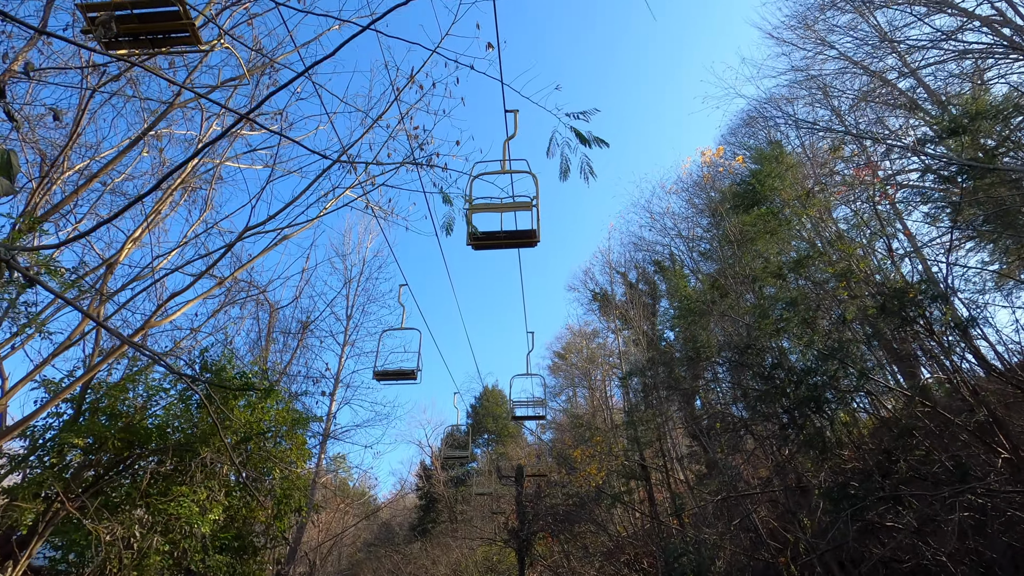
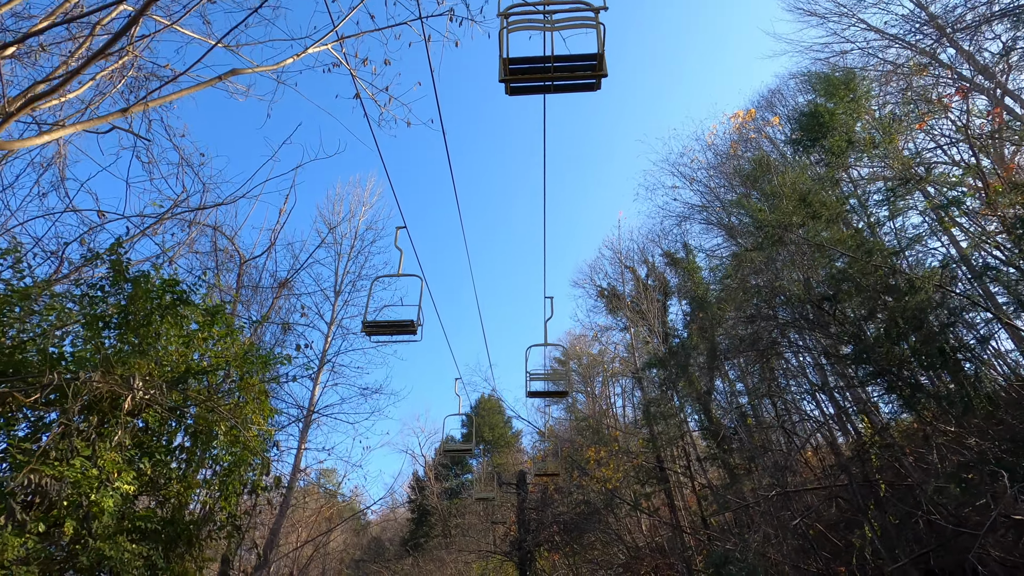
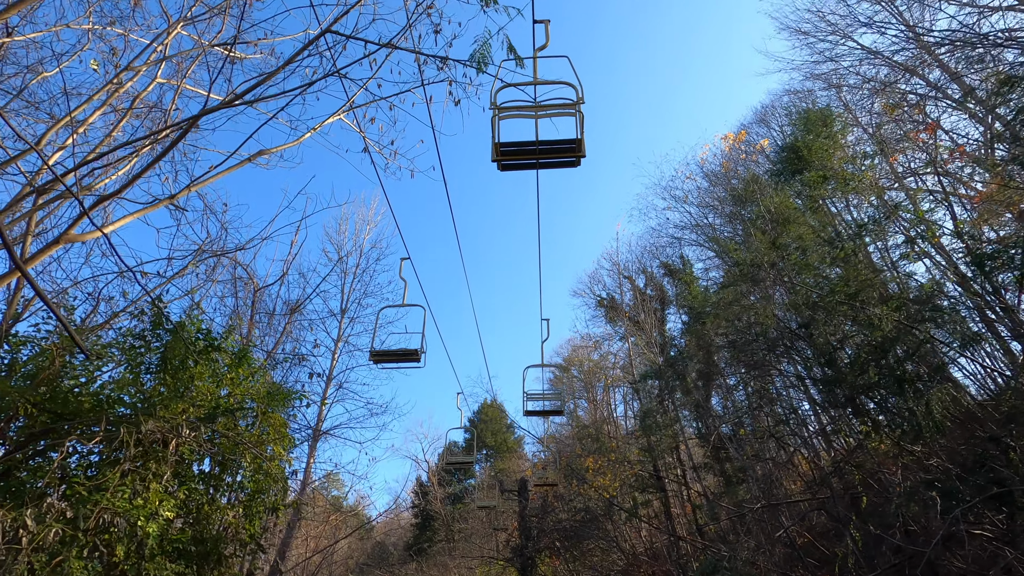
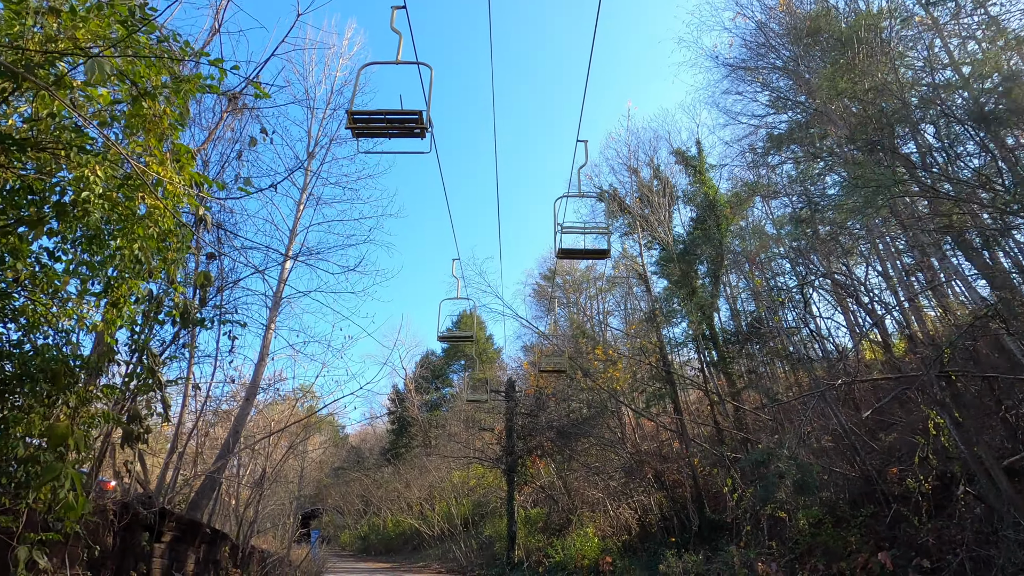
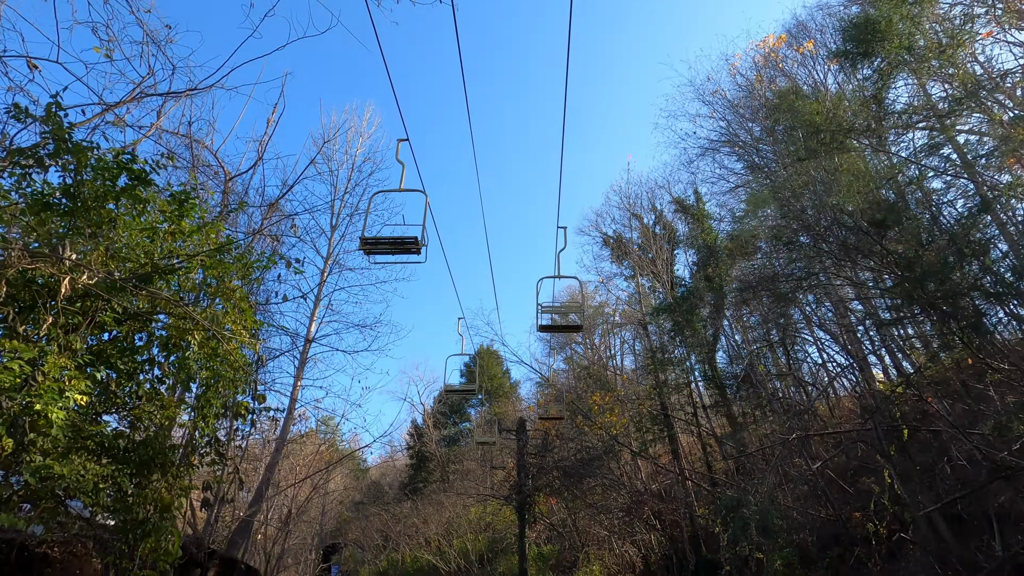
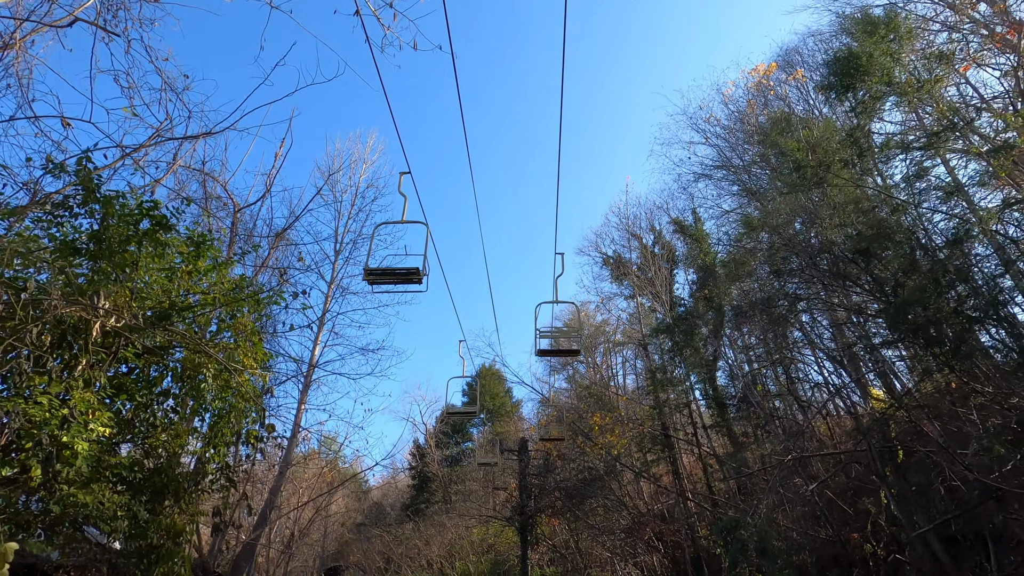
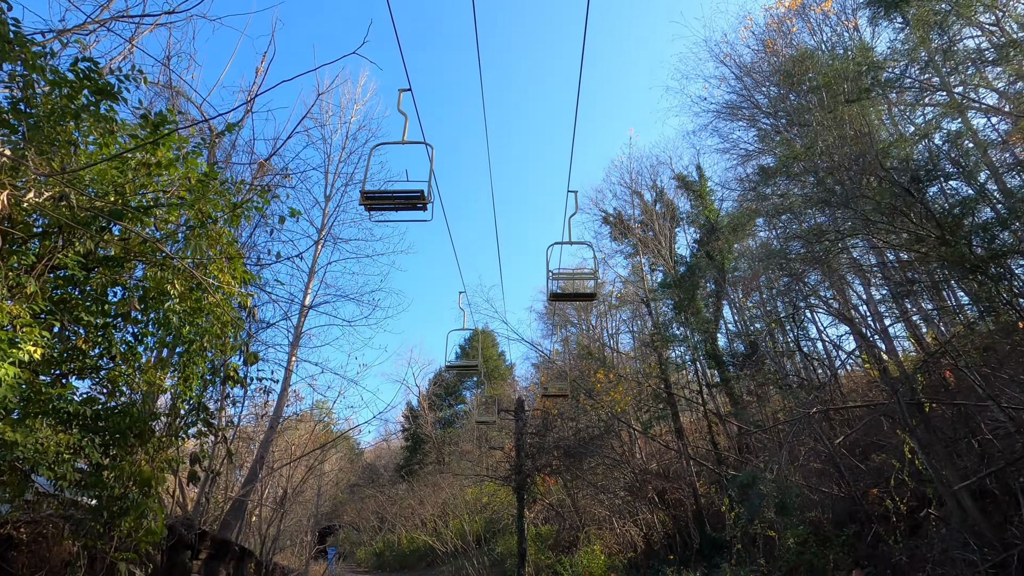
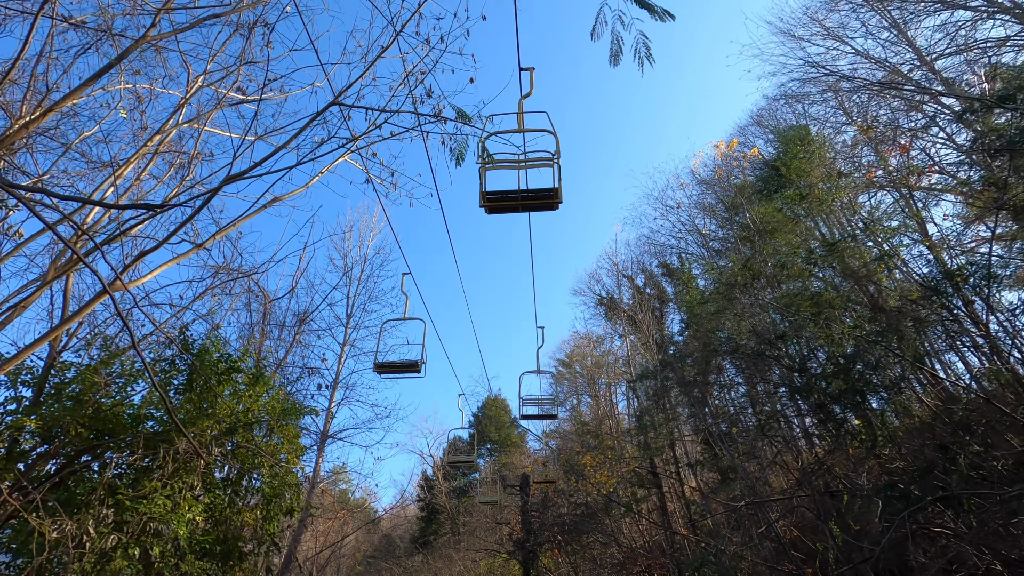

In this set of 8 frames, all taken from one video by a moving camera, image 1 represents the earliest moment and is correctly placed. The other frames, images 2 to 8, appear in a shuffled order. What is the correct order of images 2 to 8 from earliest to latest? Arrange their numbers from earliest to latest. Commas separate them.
8, 3, 2, 6, 5, 7, 4
